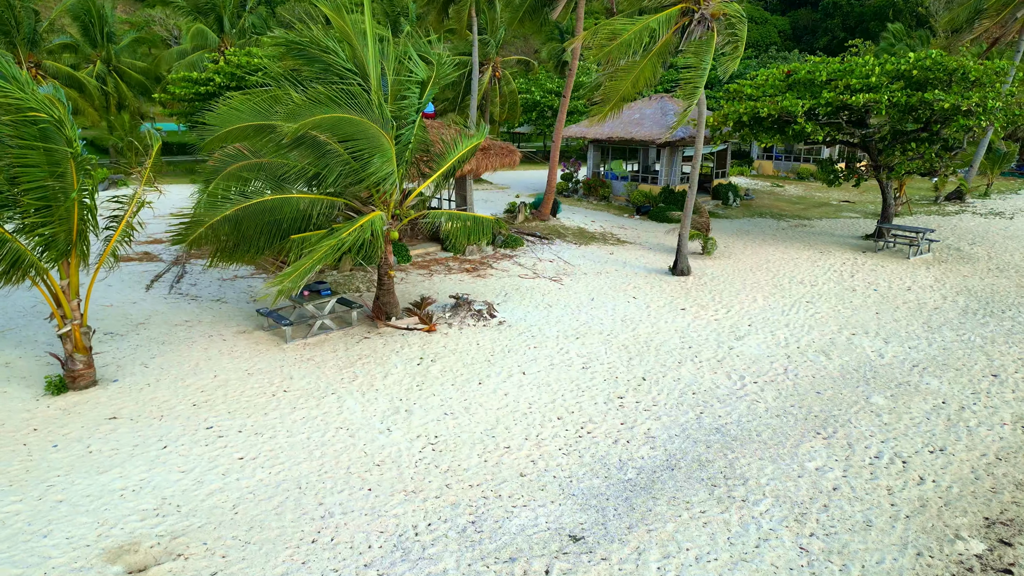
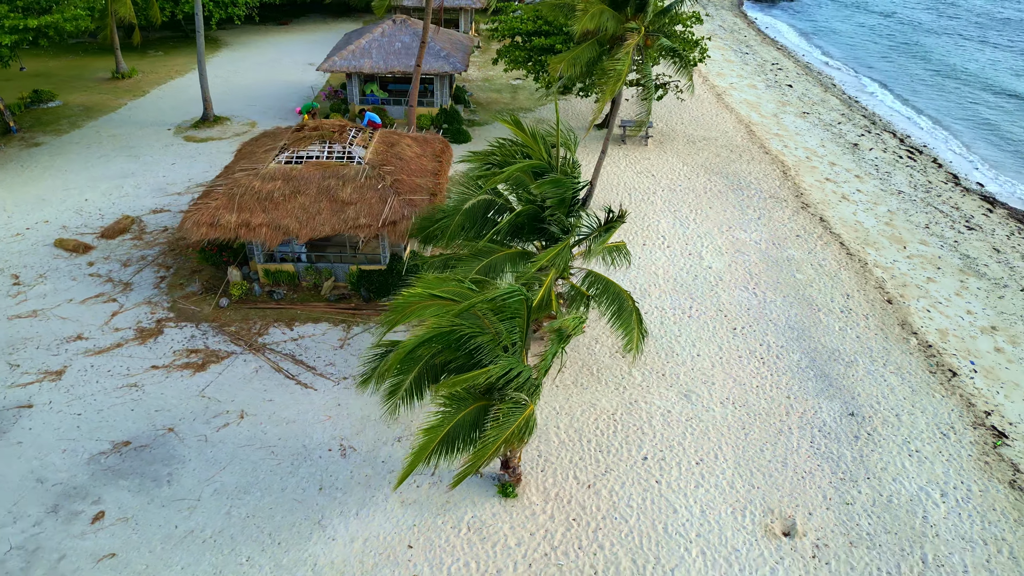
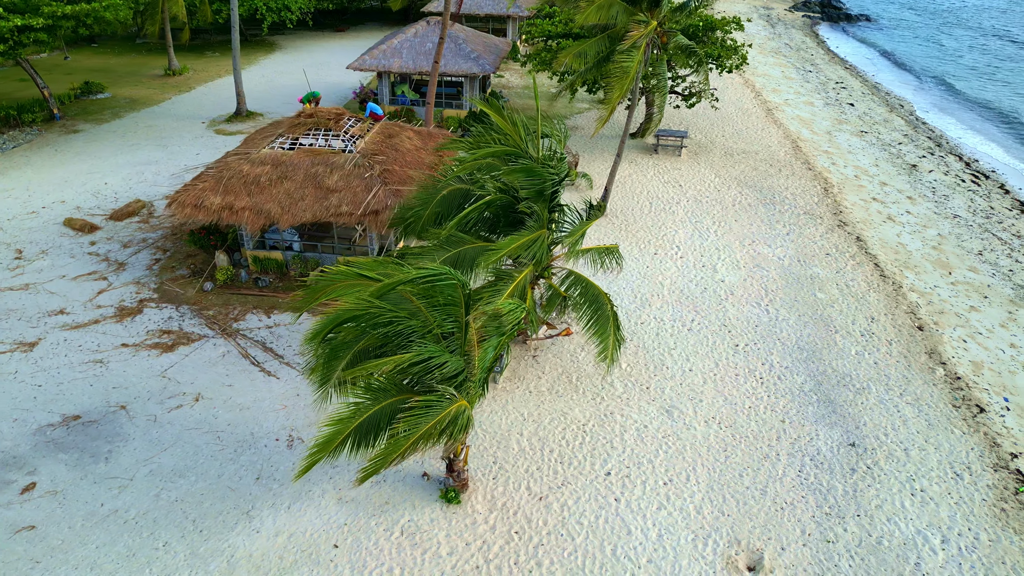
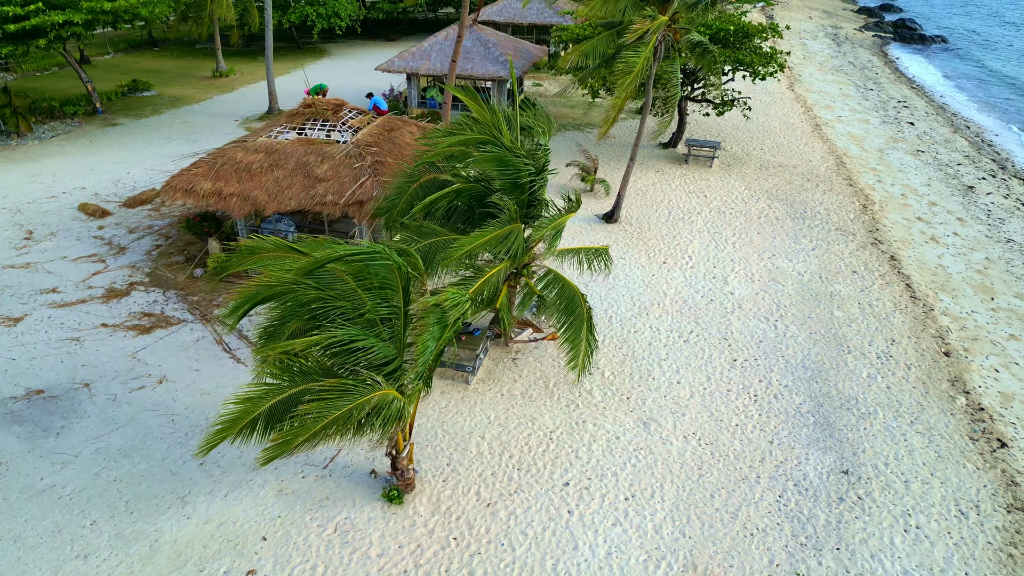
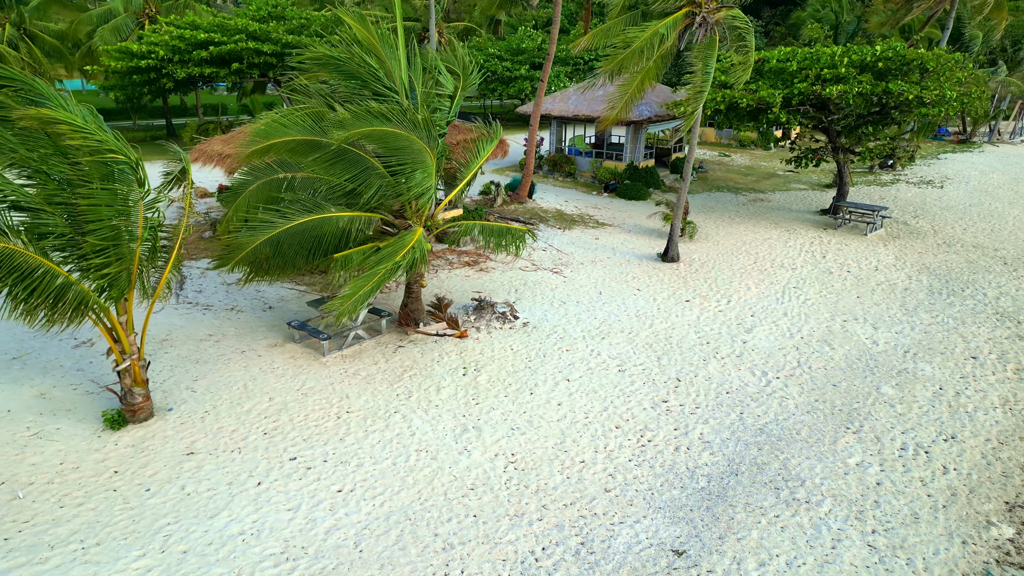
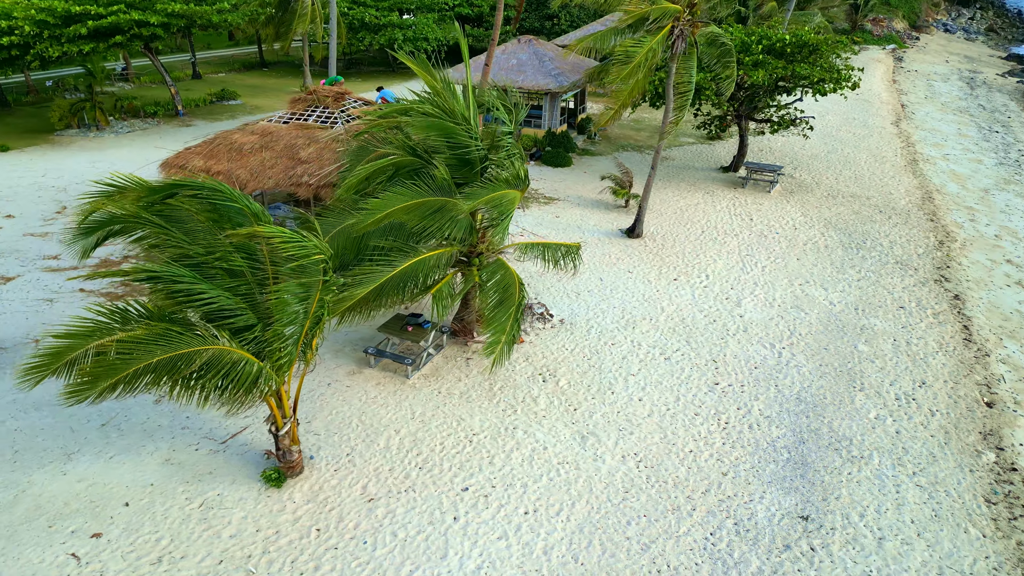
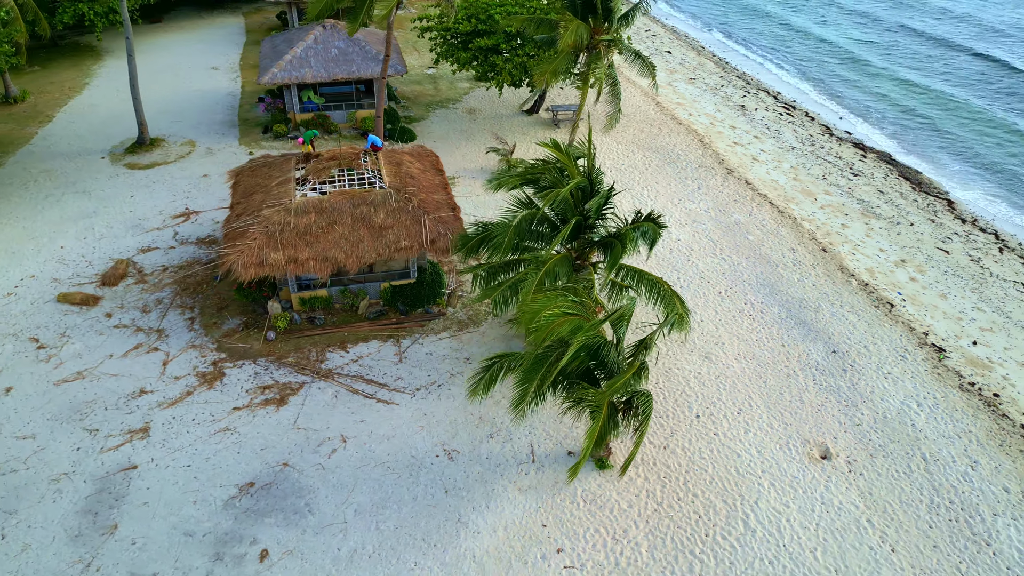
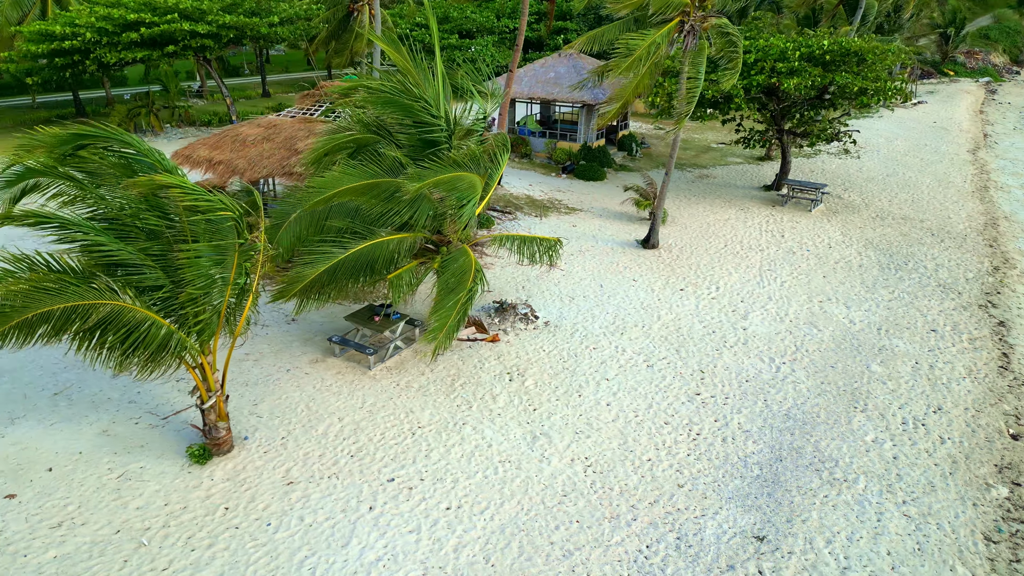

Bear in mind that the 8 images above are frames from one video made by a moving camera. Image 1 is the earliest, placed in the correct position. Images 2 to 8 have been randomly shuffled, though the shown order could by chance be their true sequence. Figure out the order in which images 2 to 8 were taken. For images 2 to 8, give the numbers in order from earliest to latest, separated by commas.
5, 8, 6, 4, 3, 2, 7
